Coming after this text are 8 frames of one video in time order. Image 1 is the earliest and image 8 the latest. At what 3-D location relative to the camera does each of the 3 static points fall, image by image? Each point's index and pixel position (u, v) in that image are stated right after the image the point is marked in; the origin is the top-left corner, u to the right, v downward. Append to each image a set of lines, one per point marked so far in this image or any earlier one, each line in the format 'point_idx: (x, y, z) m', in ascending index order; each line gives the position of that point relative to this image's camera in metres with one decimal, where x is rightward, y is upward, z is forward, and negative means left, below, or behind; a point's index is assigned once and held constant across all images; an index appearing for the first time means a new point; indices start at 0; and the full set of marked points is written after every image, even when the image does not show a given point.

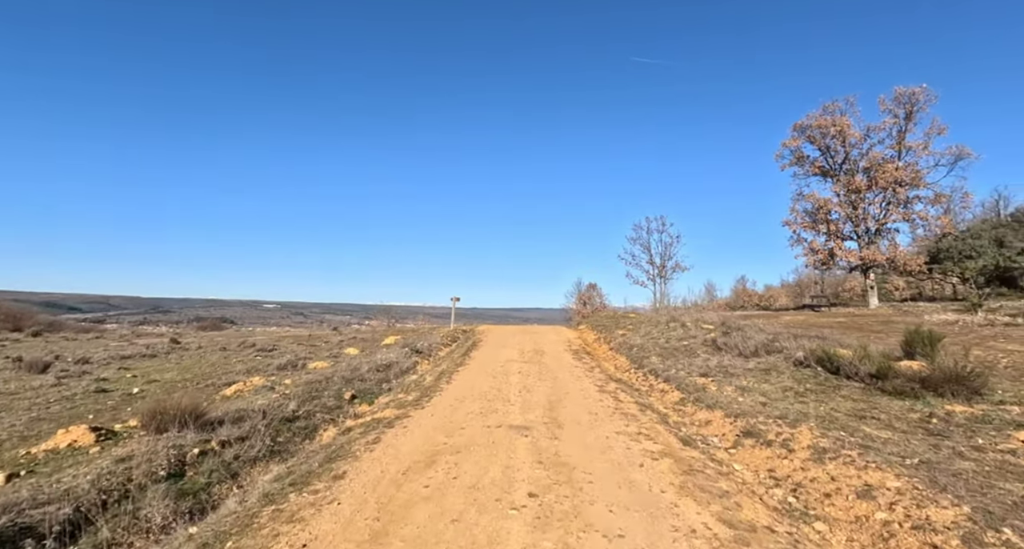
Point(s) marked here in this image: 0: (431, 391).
0: (-1.4, -2.1, +9.2) m
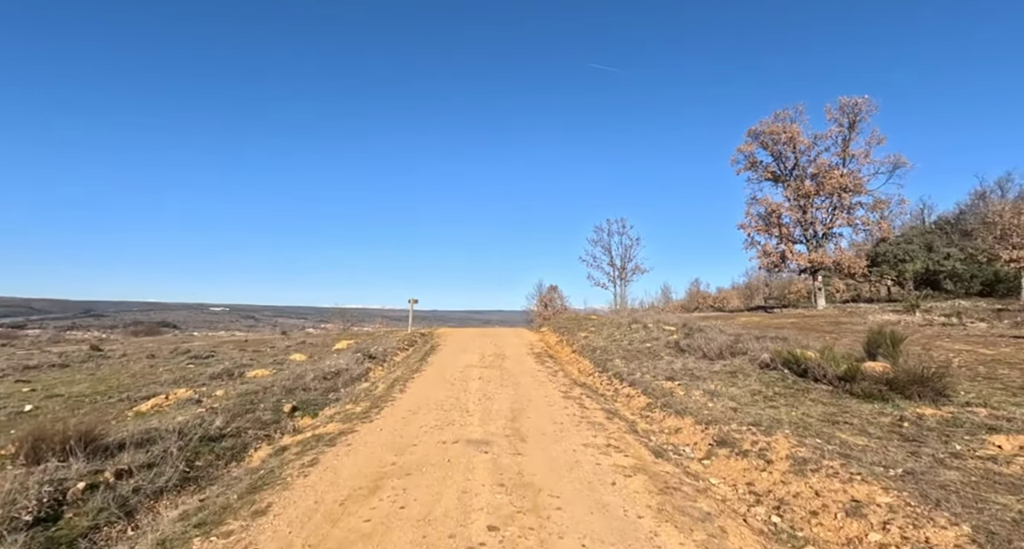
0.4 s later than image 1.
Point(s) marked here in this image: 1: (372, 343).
0: (-2.1, -2.1, +8.5) m
1: (-4.9, -2.5, +18.1) m
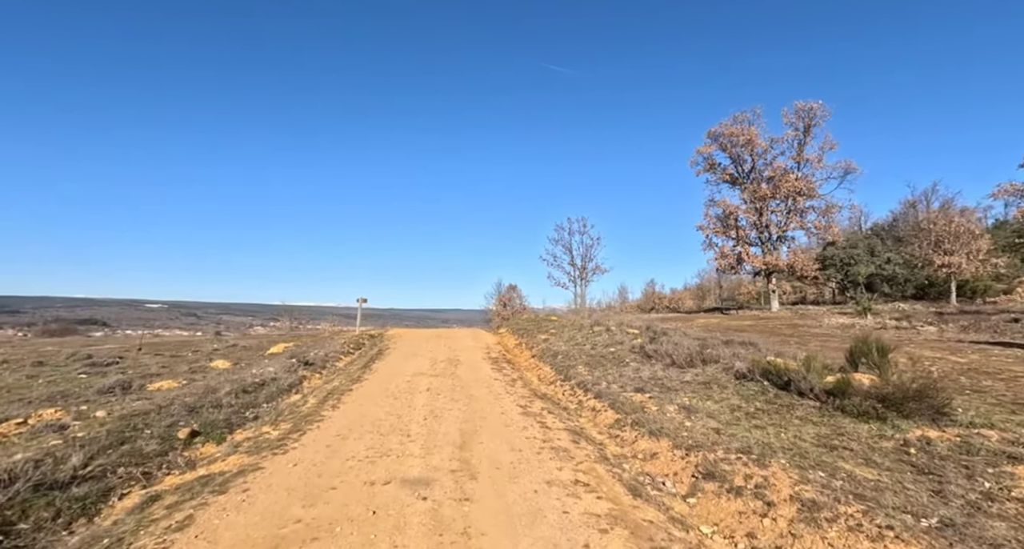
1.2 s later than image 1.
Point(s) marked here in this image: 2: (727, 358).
0: (-2.8, -2.0, +7.2) m
1: (-6.4, -2.3, +16.5) m
2: (+4.2, -1.6, +10.1) m
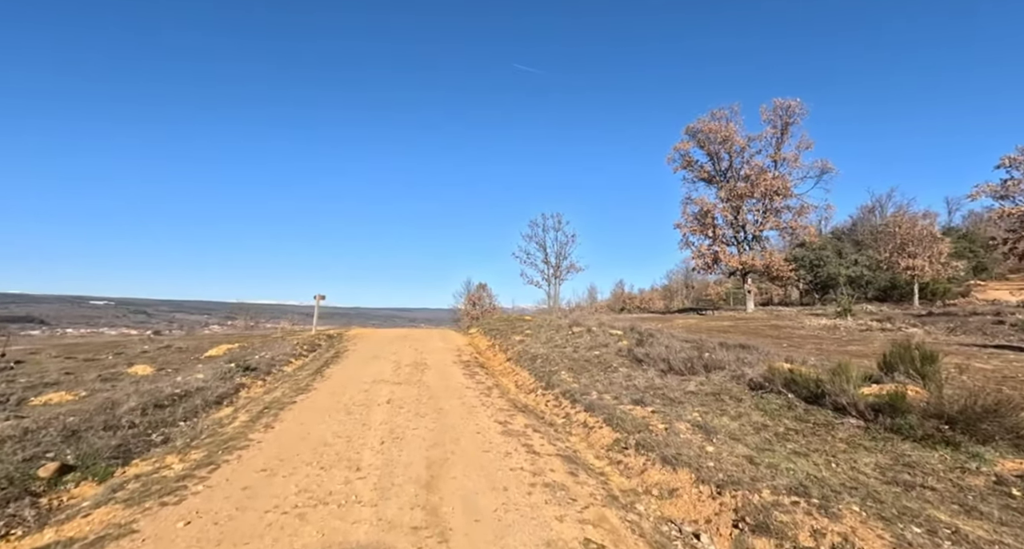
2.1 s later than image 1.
0: (-3.0, -1.9, +5.6) m
1: (-7.1, -2.1, +14.7) m
2: (+3.8, -1.5, +8.9) m
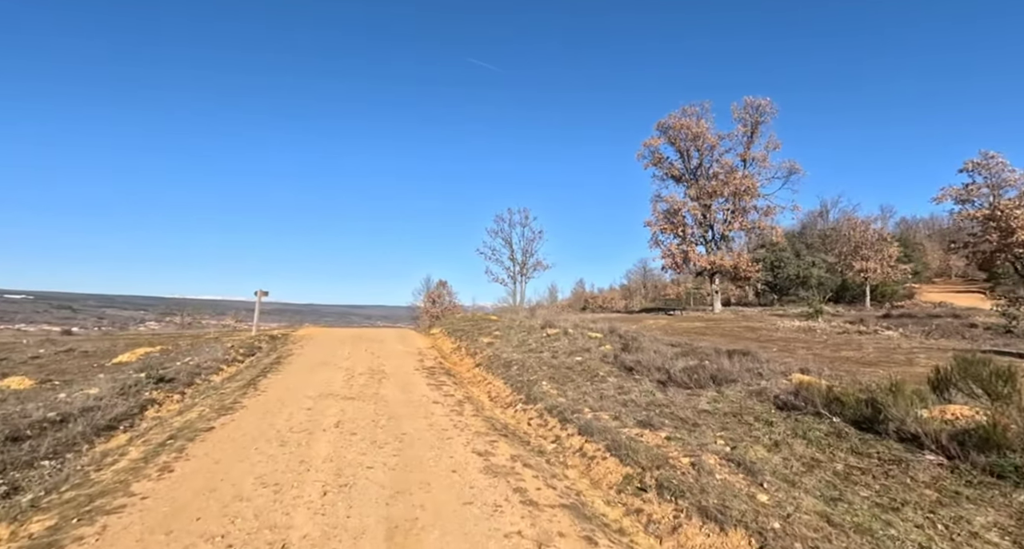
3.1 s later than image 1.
0: (-3.1, -1.8, +3.9) m
1: (-7.9, -1.9, +12.6) m
2: (+3.5, -1.5, +7.7) m
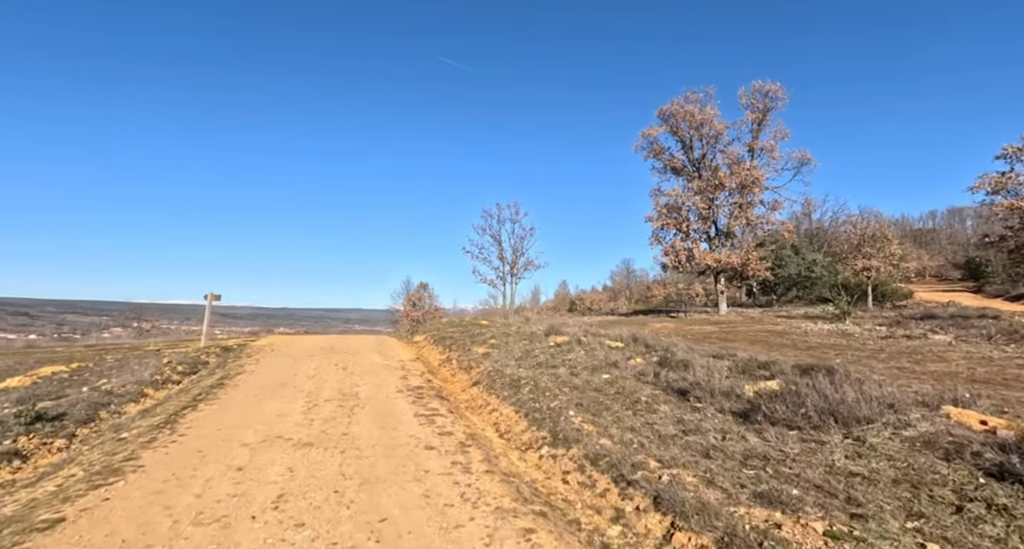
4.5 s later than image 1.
0: (-2.6, -1.7, +1.3) m
1: (-7.7, -1.9, +9.8) m
2: (+3.8, -1.4, +5.3) m
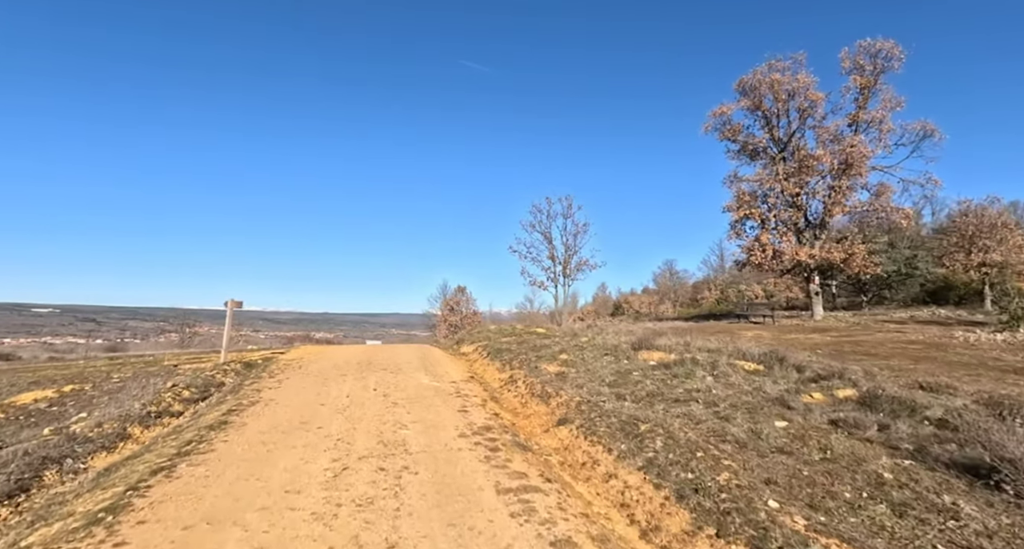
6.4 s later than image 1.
0: (-1.7, -1.6, -1.7) m
1: (-6.2, -2.0, +7.2) m
2: (+5.0, -1.3, +1.9) m
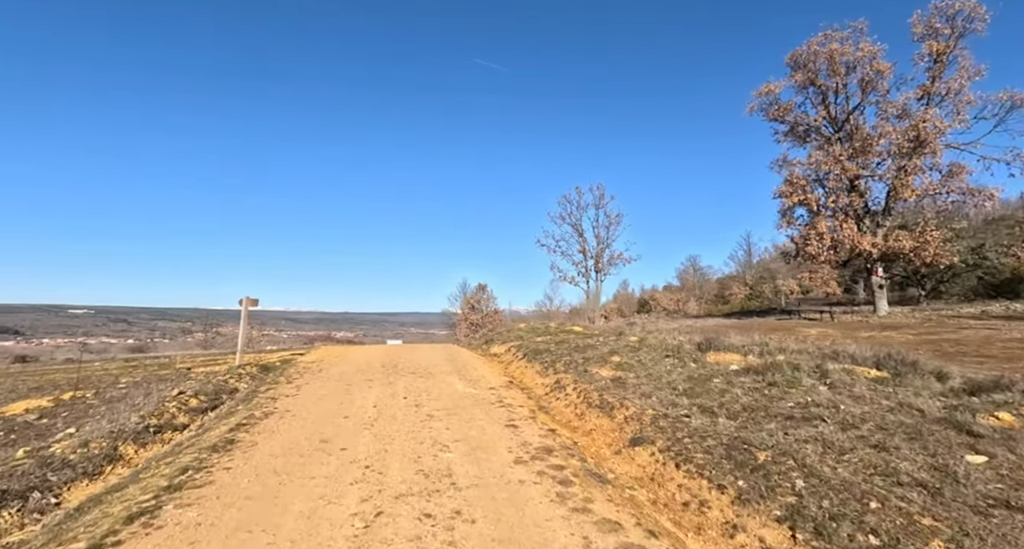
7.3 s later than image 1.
0: (-1.2, -1.5, -3.2) m
1: (-5.4, -1.8, +5.8) m
2: (+5.6, -1.1, +0.2) m
